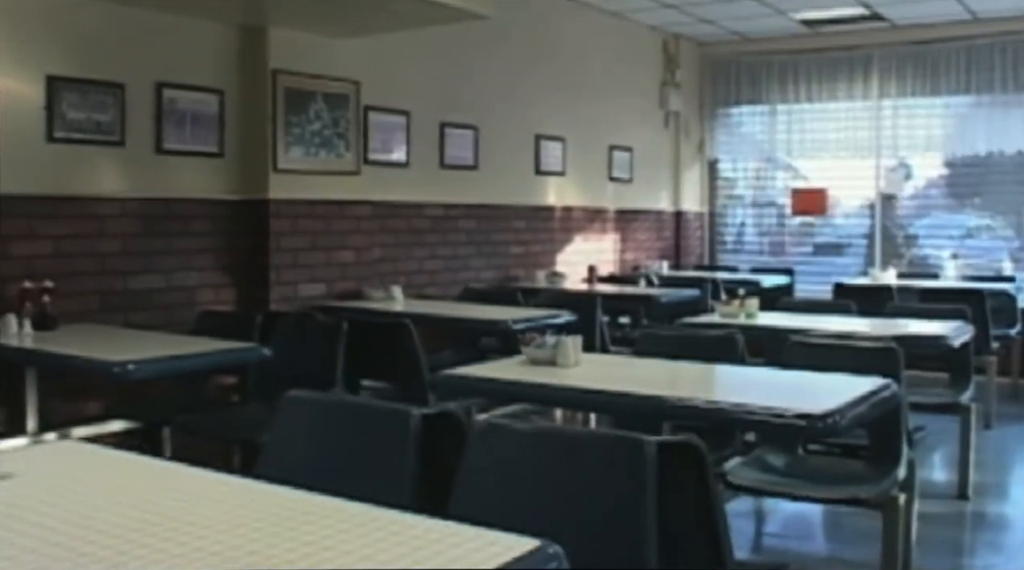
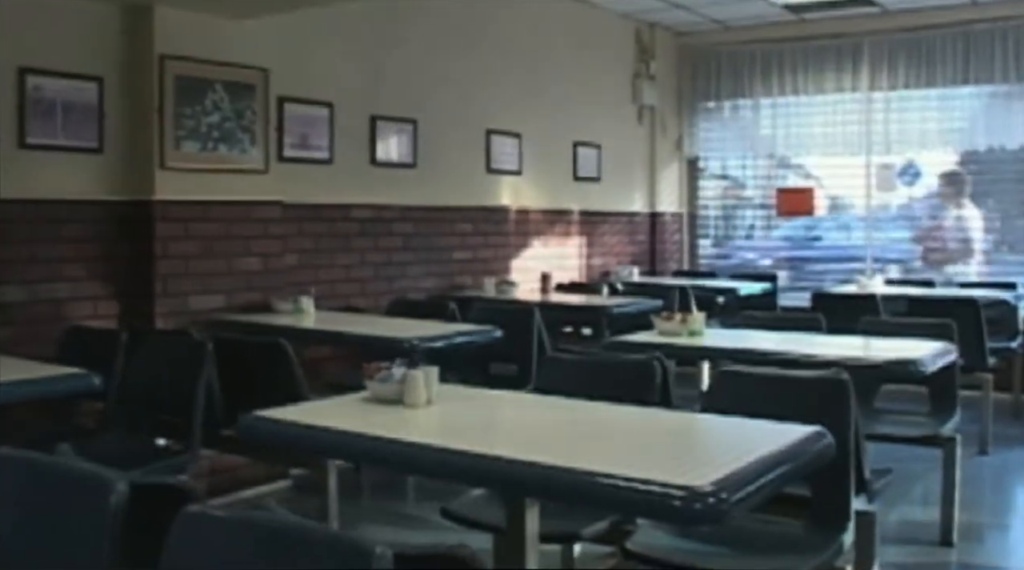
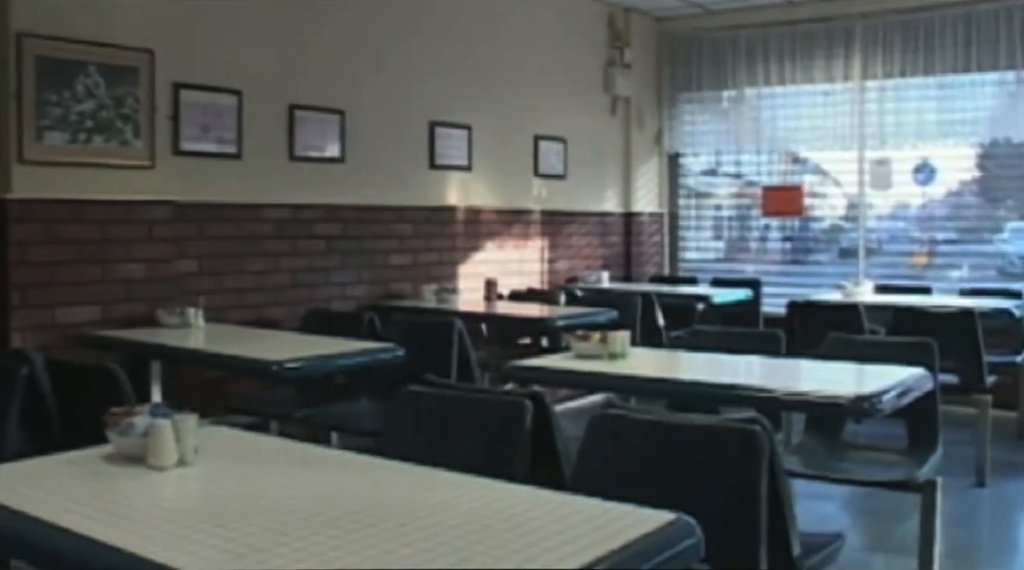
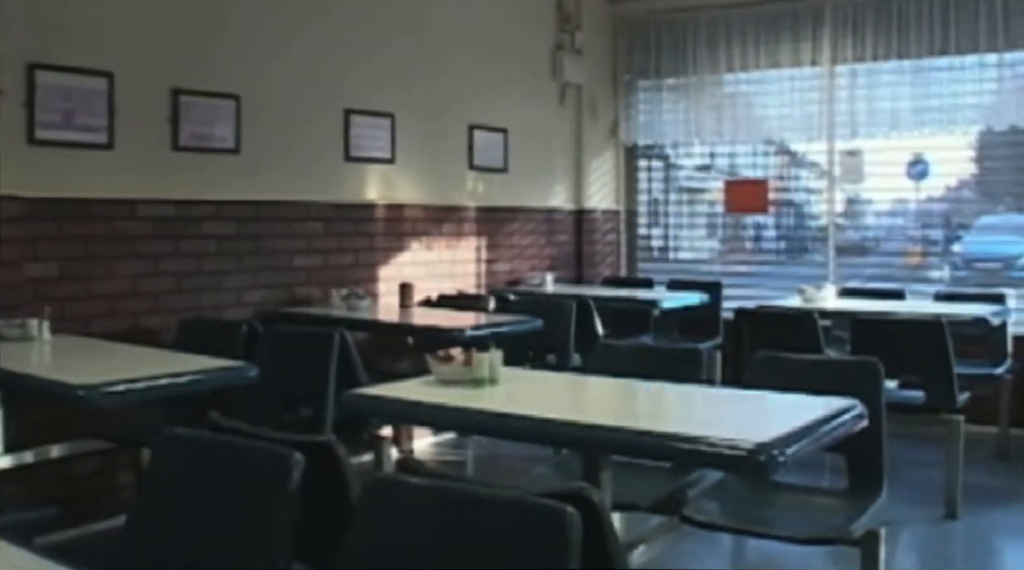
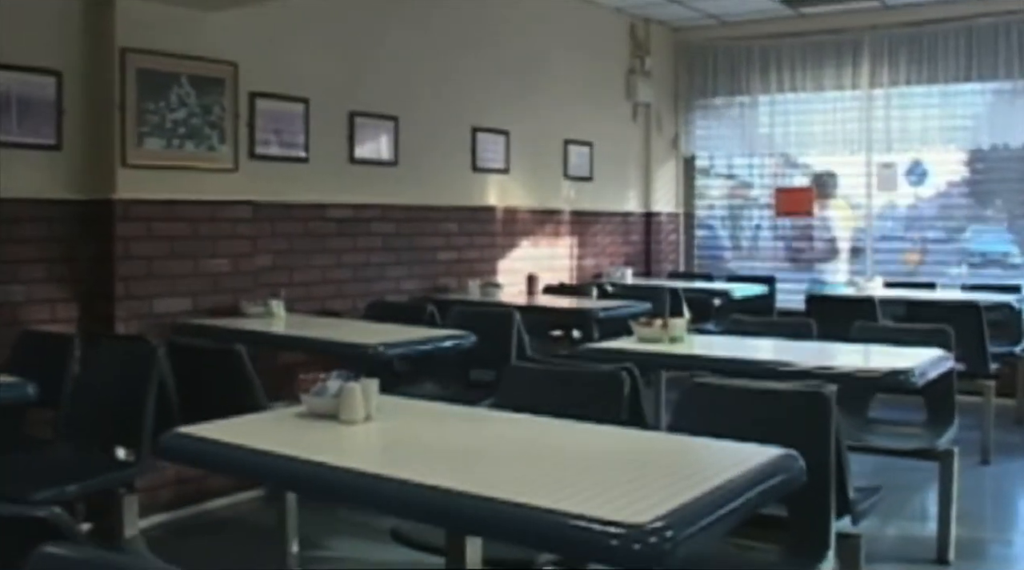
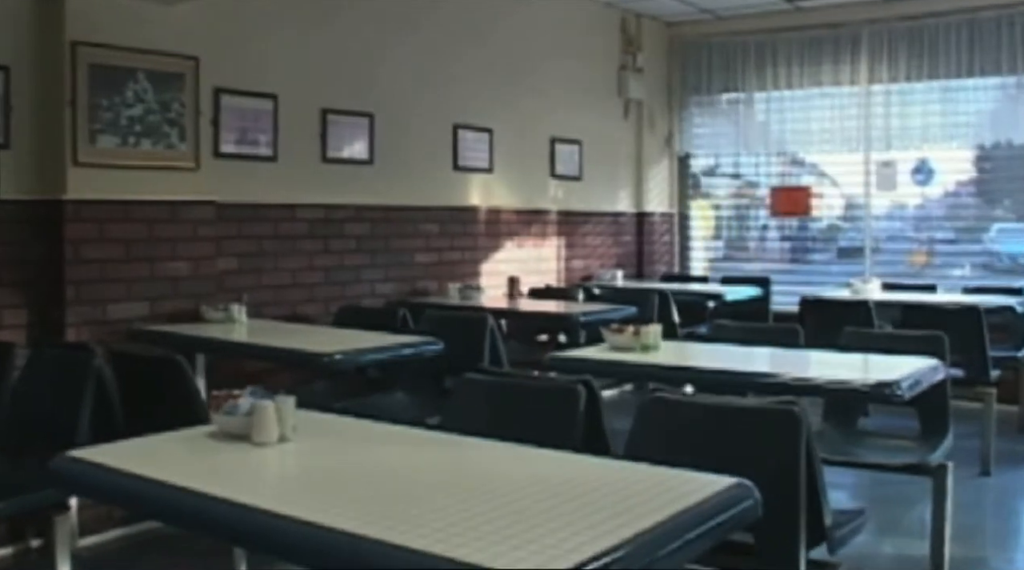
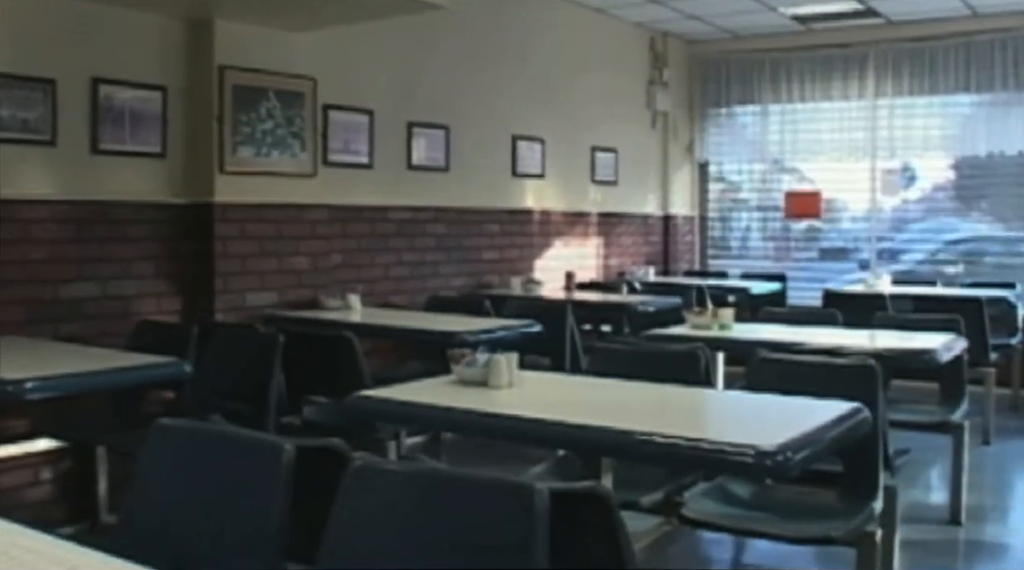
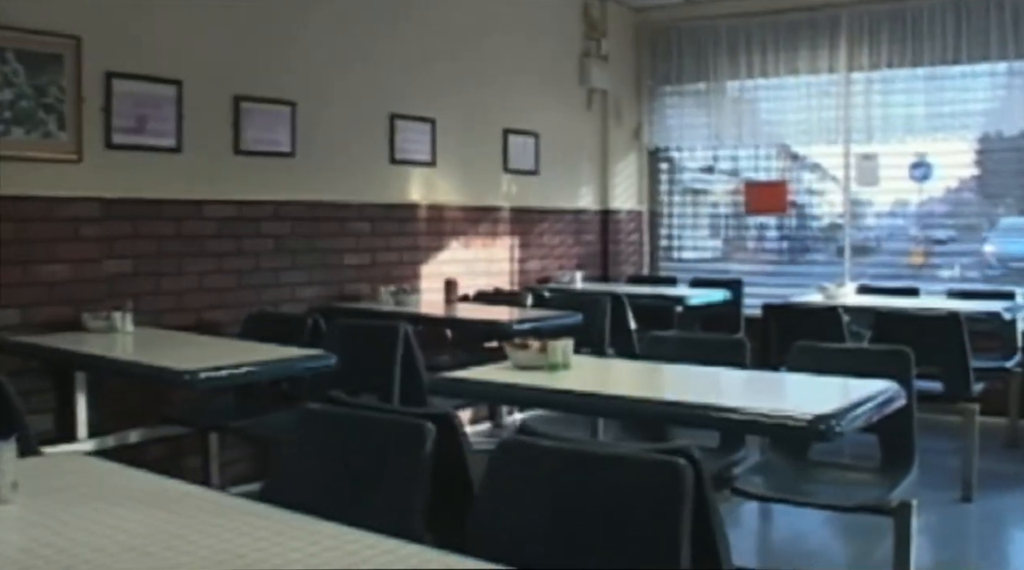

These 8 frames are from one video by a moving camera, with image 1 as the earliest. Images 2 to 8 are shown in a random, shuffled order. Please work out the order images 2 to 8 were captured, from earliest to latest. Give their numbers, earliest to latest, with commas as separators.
7, 2, 5, 6, 3, 8, 4
